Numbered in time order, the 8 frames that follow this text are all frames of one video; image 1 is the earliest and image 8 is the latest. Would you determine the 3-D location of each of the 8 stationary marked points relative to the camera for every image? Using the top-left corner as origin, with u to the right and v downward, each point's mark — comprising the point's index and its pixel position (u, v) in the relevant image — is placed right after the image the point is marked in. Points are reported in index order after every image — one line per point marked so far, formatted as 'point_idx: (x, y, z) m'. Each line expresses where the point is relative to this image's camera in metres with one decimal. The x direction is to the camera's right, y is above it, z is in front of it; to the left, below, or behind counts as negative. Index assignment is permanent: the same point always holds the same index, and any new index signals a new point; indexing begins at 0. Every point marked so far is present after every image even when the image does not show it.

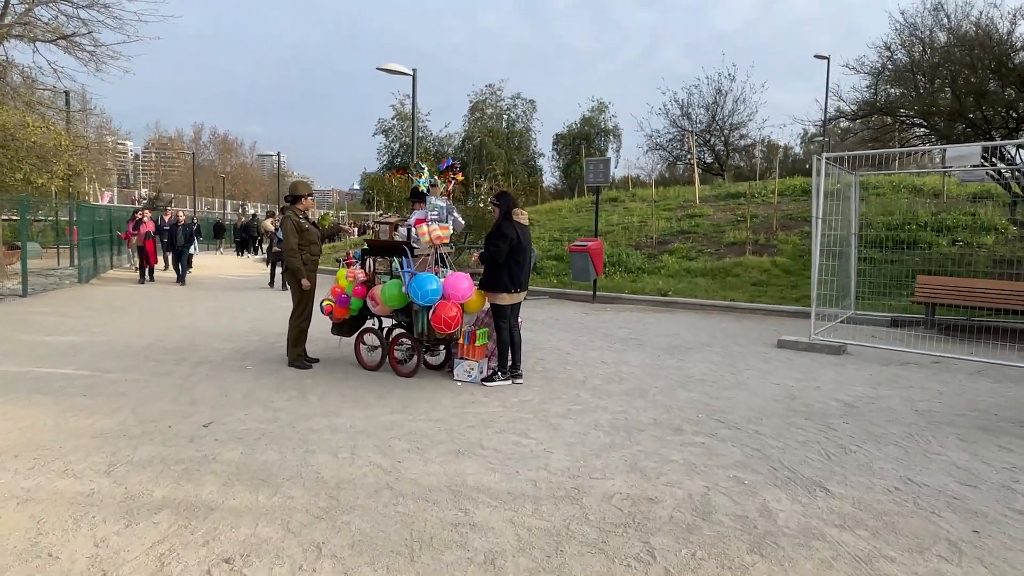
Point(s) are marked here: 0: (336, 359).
0: (-2.0, -0.8, +7.5) m
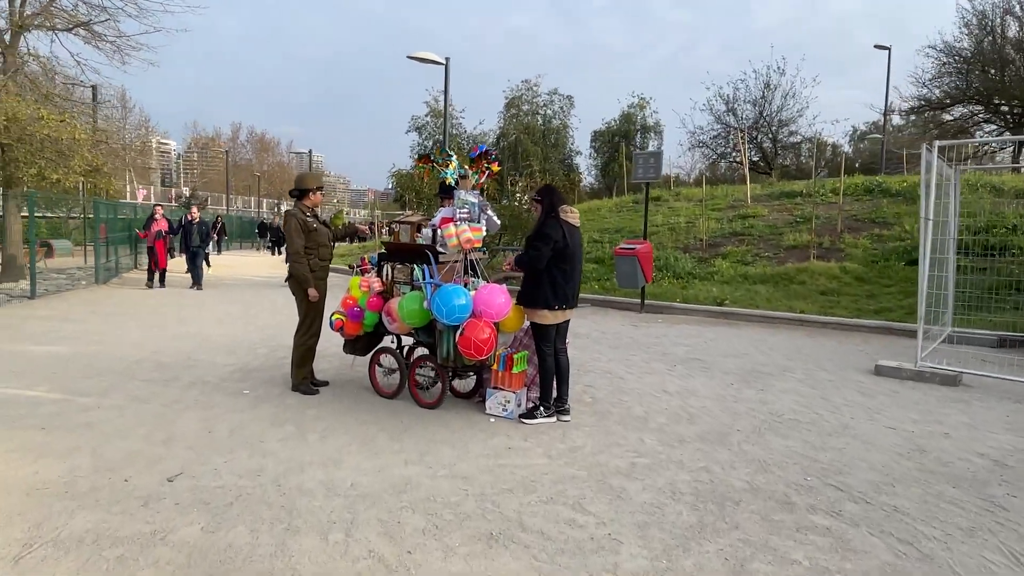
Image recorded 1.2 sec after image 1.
0: (-1.6, -0.9, +6.4) m
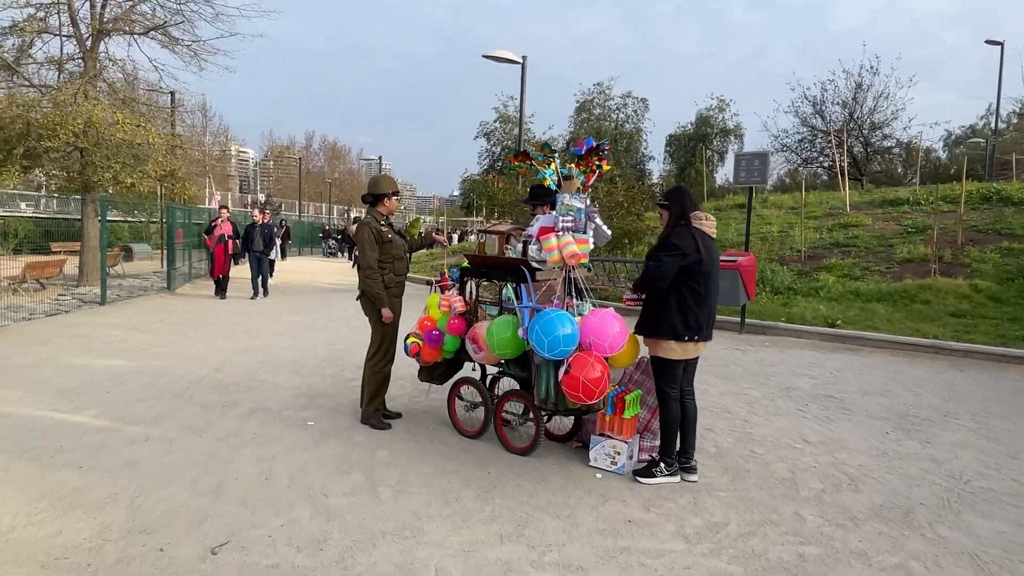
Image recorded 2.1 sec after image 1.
0: (-0.7, -1.1, +5.6) m
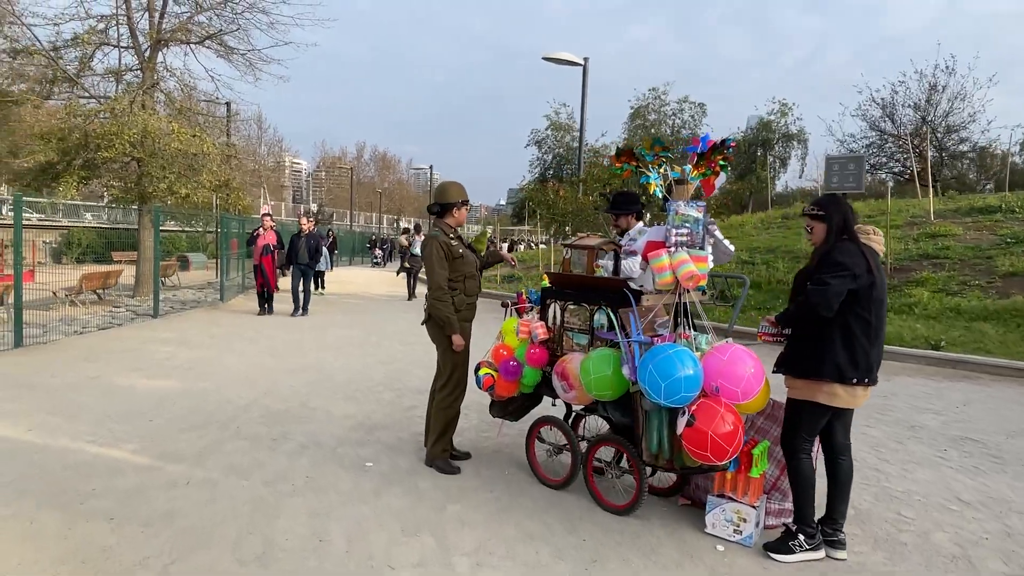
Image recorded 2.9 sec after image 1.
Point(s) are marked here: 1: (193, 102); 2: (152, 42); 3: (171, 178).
0: (-0.1, -1.2, +4.9) m
1: (-7.7, +4.5, +16.0) m
2: (-8.4, +5.7, +15.5) m
3: (-7.4, +2.4, +14.4) m
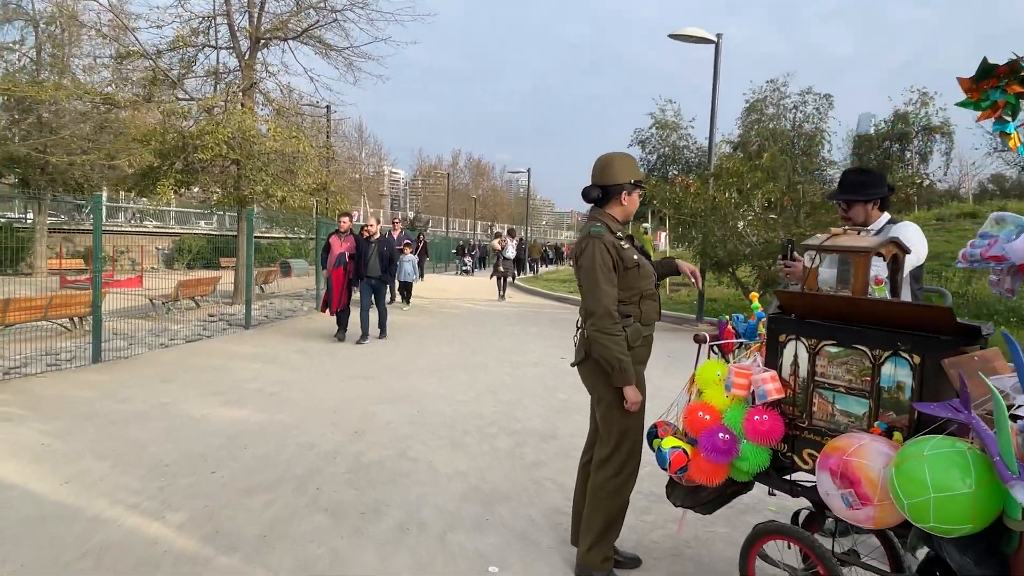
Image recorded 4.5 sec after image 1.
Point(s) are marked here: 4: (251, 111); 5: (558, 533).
0: (+0.8, -1.3, +3.3) m
1: (-5.1, +4.3, +15.4) m
2: (-5.9, +5.6, +15.0) m
3: (-5.1, +2.2, +13.8) m
4: (-5.5, +3.8, +14.1) m
5: (+0.2, -1.3, +3.6) m
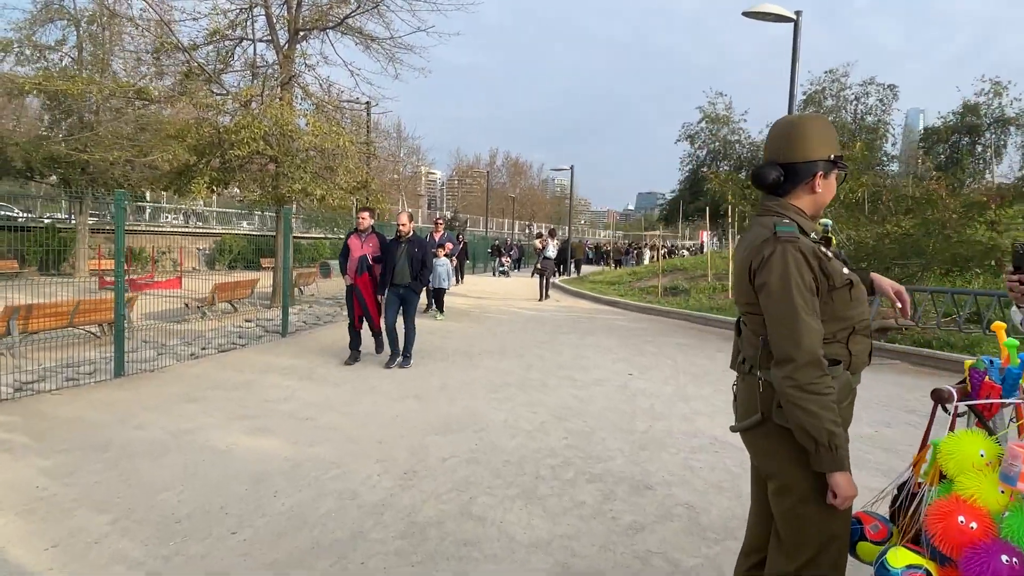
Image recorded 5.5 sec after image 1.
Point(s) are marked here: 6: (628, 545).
0: (+1.3, -1.4, +2.2) m
1: (-4.0, +4.2, +14.7) m
2: (-4.8, +5.5, +14.3) m
3: (-4.0, +2.2, +13.1) m
4: (-4.5, +3.7, +13.4) m
5: (+0.7, -1.4, +2.6) m
6: (+0.6, -1.3, +3.5) m
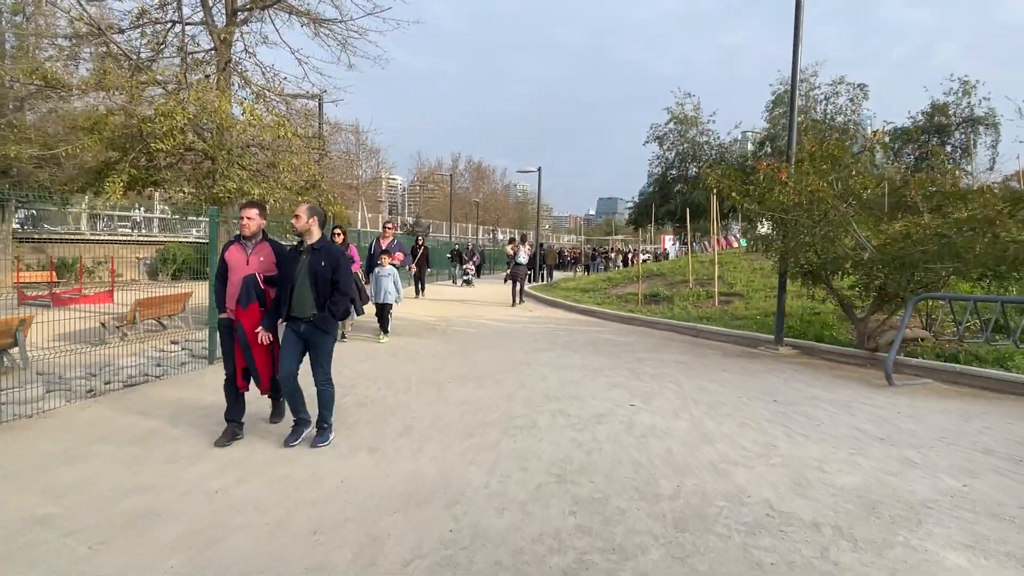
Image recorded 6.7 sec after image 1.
0: (+1.4, -1.5, +0.9) m
1: (-4.6, +3.9, +13.0) m
2: (-5.4, +5.2, +12.6) m
3: (-4.6, +1.9, +11.4) m
4: (-5.0, +3.5, +11.8) m
5: (+0.8, -1.5, +1.2) m
6: (+0.6, -1.4, +2.1) m
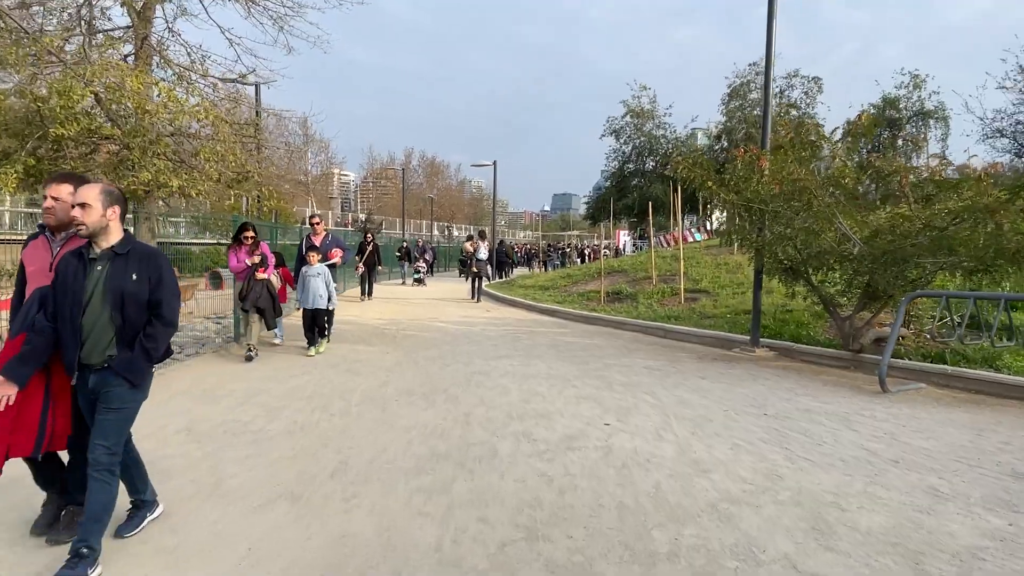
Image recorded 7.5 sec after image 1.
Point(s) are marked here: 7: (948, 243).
0: (+1.4, -1.6, 0.0) m
1: (-5.5, +3.9, +11.8) m
2: (-6.2, +5.1, +11.3) m
3: (-5.3, +1.9, +10.2) m
4: (-5.8, +3.4, +10.5) m
5: (+0.8, -1.6, +0.4) m
6: (+0.6, -1.5, +1.2) m
7: (+4.7, +0.5, +7.4) m
